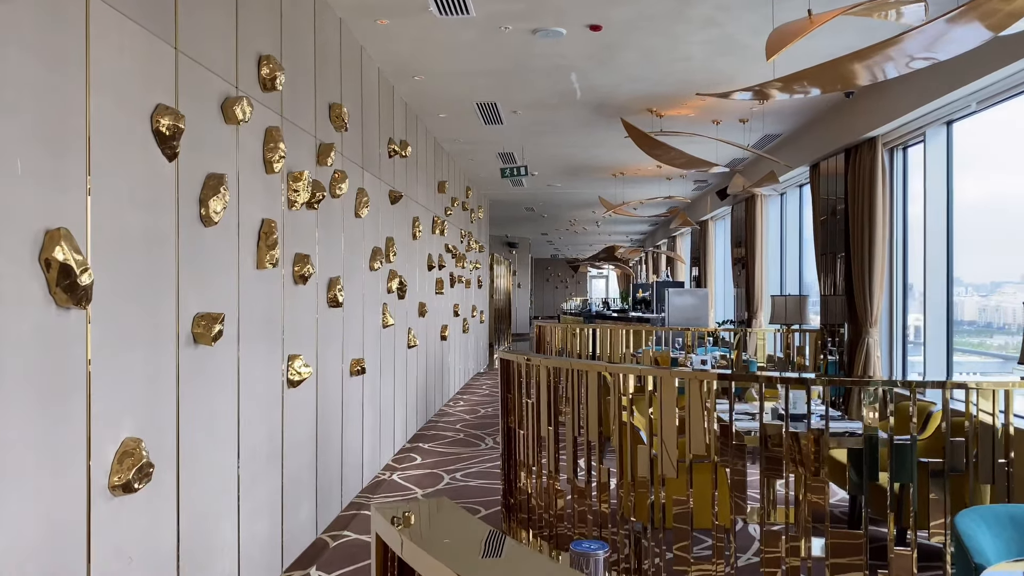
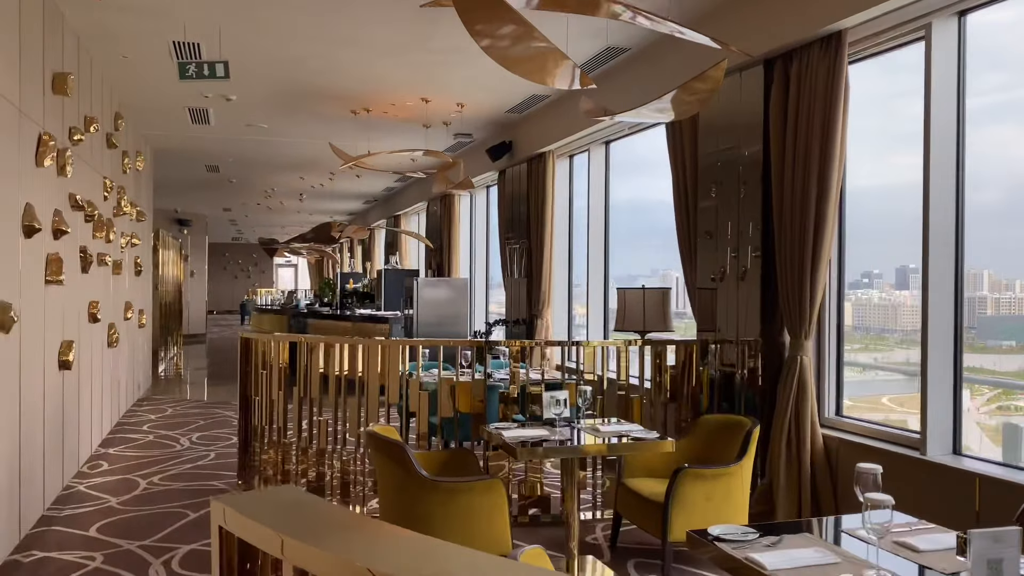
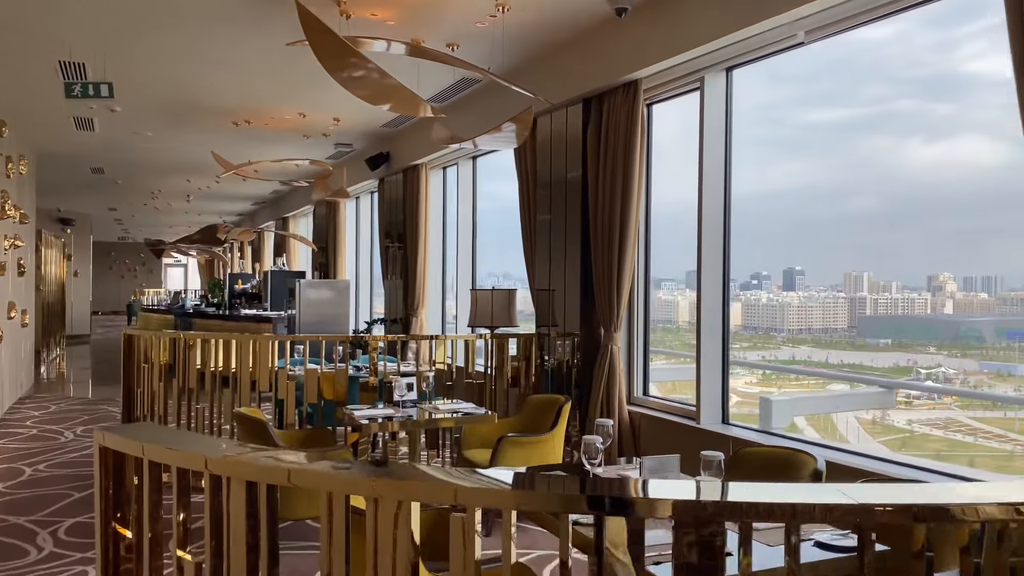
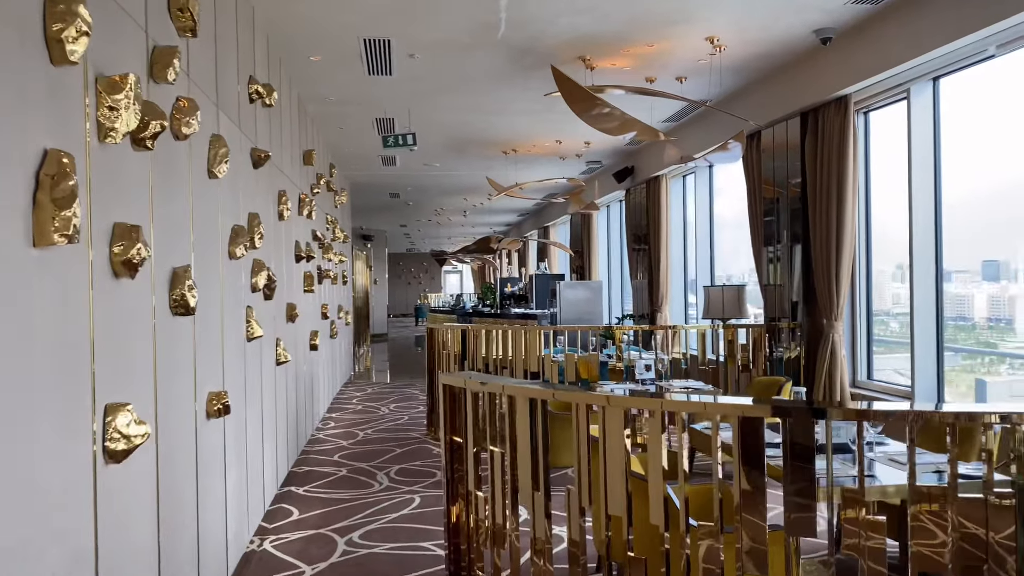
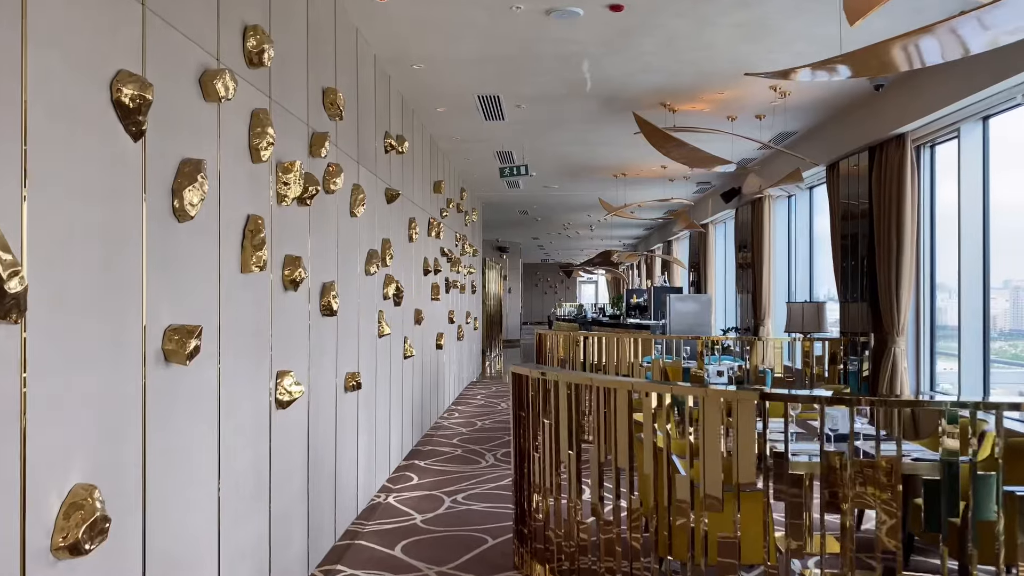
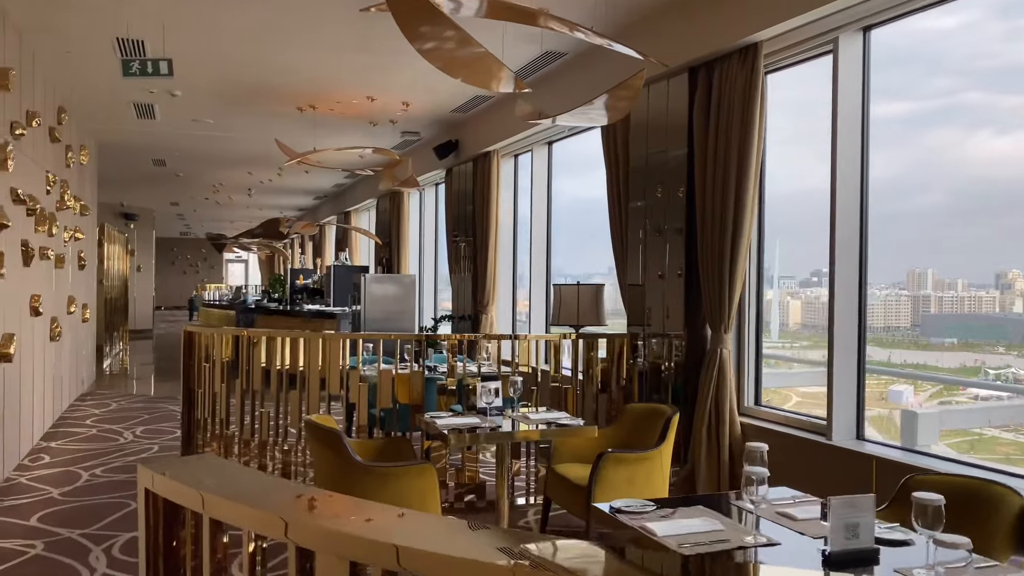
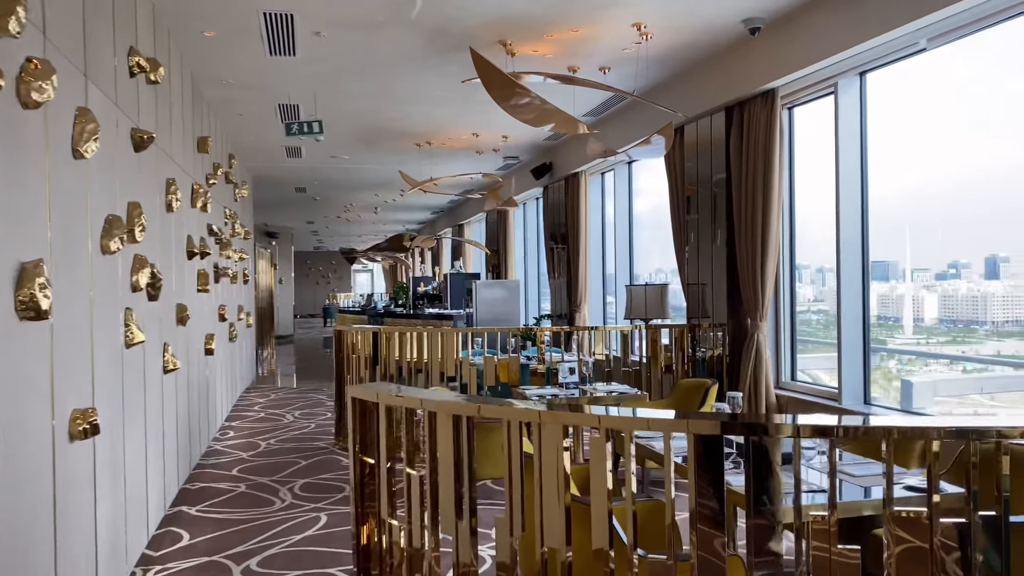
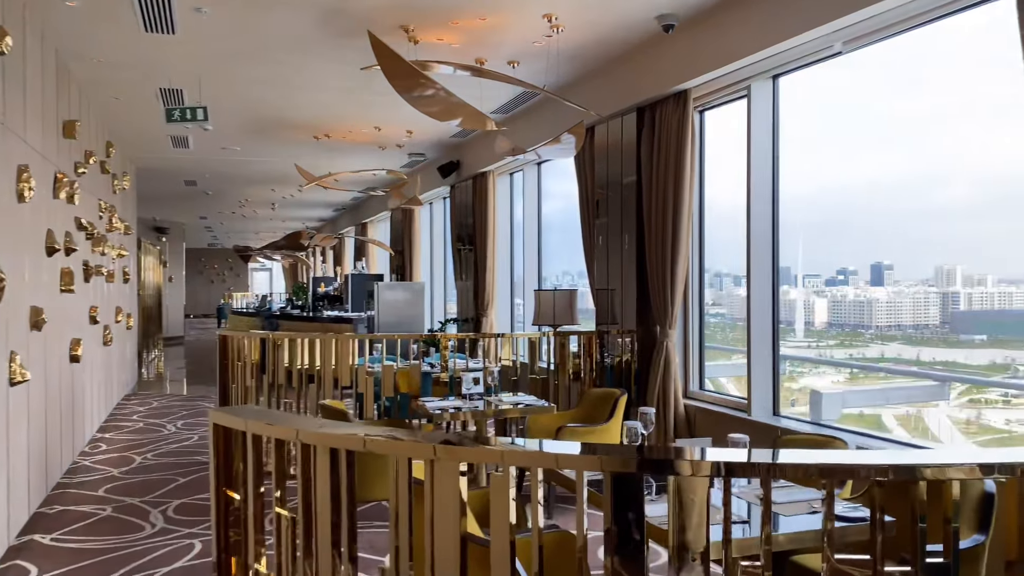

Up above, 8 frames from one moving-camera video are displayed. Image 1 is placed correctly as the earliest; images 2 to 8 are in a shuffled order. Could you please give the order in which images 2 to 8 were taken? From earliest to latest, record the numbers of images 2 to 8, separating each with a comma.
5, 4, 7, 8, 3, 6, 2
